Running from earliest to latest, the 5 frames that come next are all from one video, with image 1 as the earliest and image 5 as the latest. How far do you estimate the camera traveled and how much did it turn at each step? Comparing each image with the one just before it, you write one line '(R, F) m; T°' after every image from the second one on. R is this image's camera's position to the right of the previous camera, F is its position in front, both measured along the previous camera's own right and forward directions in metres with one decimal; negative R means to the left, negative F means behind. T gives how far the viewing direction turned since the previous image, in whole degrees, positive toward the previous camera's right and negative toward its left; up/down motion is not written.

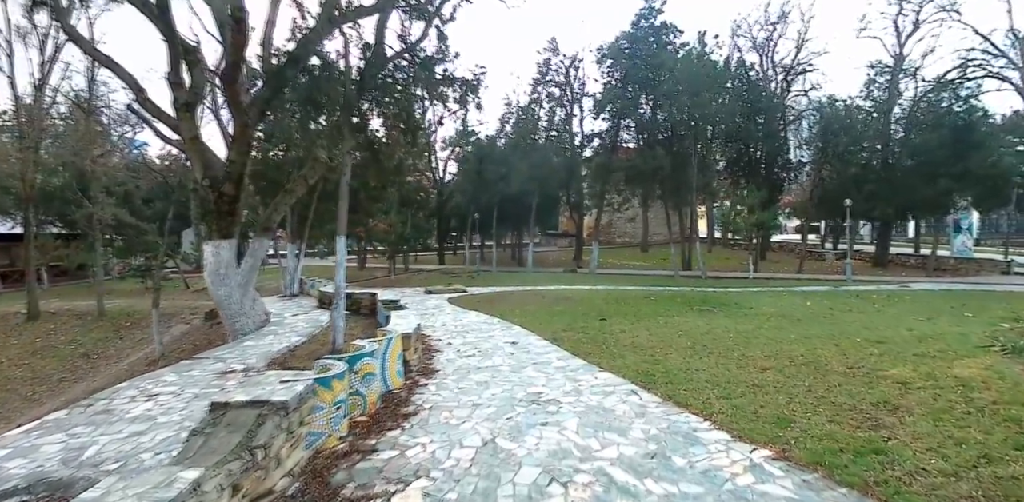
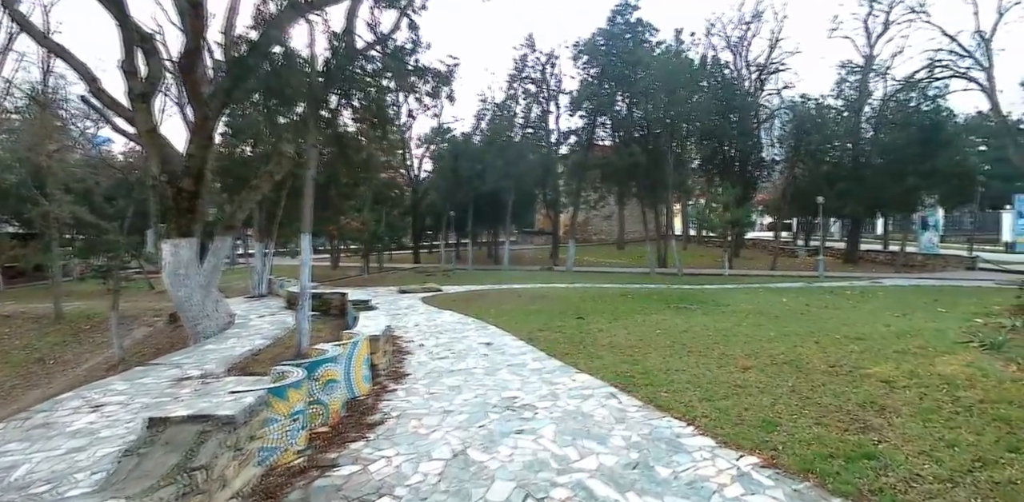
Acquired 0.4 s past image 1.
(+0.1, +0.3) m; +2°
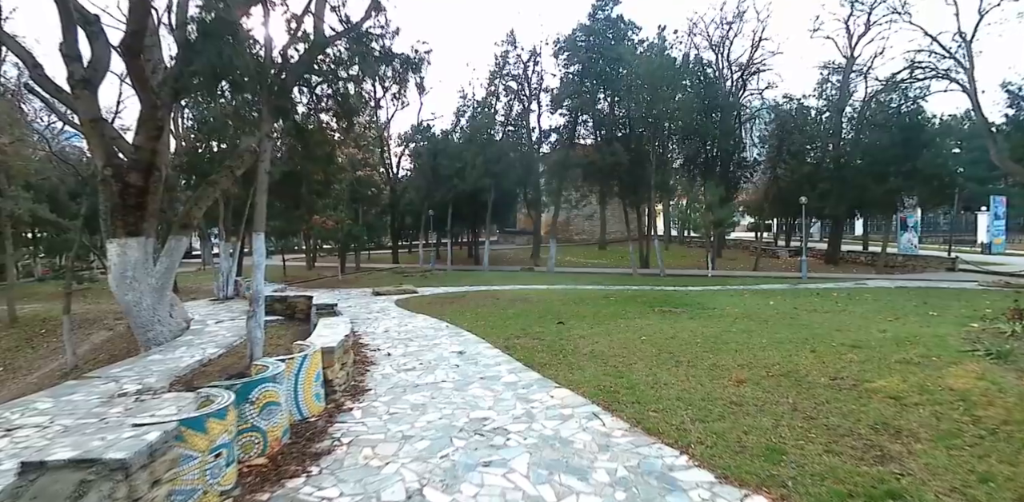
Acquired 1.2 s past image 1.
(+0.1, +0.6) m; +2°
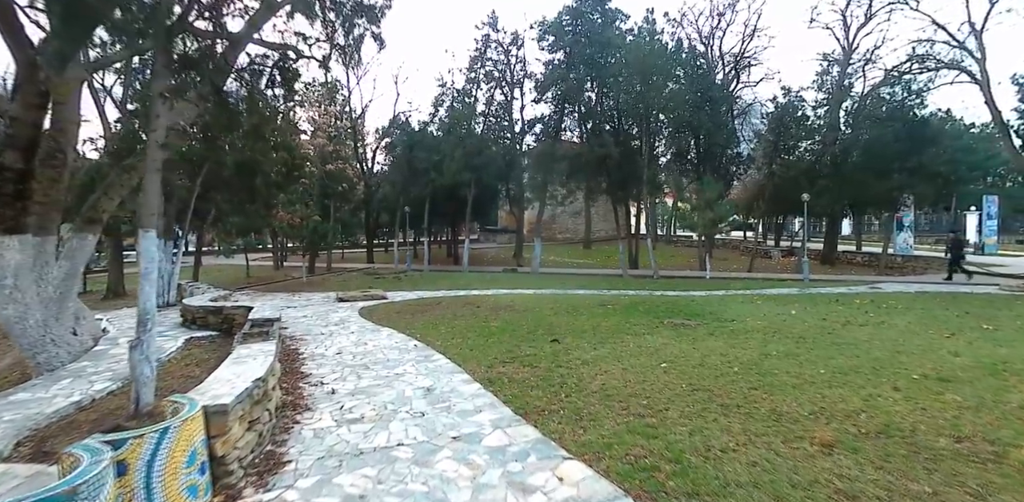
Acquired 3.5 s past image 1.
(0.0, +1.7) m; +2°
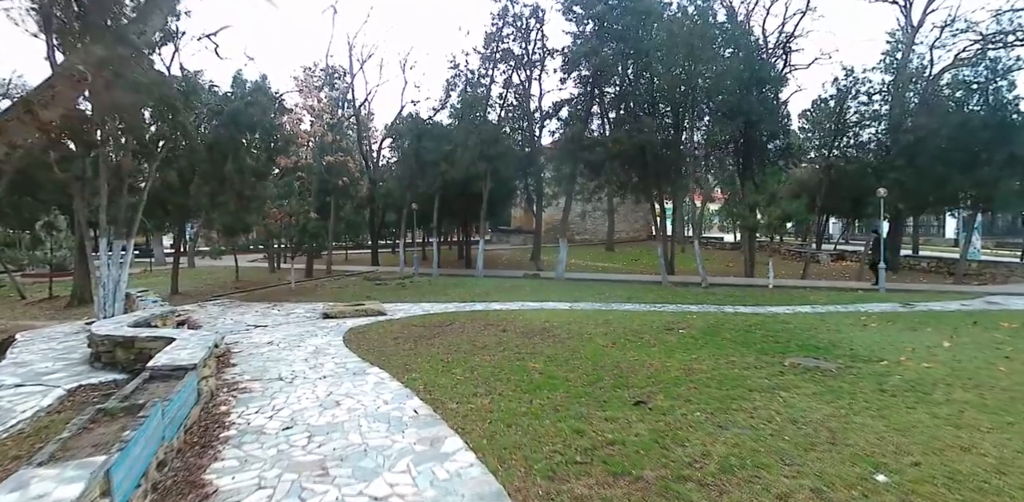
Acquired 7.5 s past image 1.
(-0.5, +2.8) m; -1°
